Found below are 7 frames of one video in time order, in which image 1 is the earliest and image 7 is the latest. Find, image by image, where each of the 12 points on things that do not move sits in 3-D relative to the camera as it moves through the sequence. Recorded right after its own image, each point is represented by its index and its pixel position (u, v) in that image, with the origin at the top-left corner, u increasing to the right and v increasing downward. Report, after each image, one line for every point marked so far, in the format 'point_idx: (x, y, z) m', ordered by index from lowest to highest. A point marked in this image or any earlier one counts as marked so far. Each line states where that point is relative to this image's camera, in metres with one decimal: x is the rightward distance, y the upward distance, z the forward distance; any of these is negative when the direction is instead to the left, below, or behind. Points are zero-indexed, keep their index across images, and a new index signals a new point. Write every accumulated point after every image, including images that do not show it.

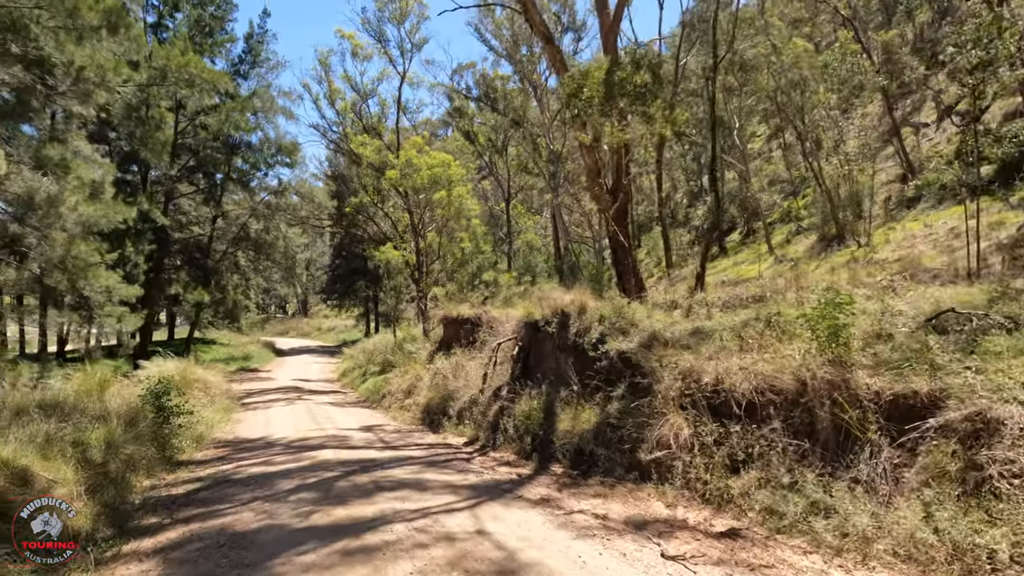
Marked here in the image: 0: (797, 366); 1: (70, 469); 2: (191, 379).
0: (+2.3, -0.6, +4.3) m
1: (-3.9, -1.6, +4.7) m
2: (-7.1, -2.0, +11.9) m
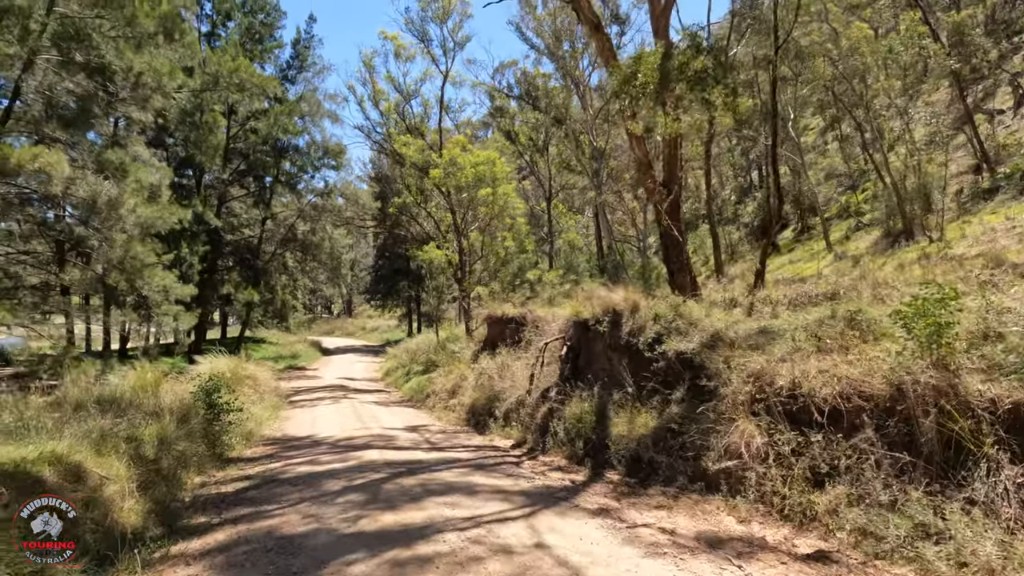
0: (+2.7, -0.6, +3.9) m
1: (-3.4, -1.6, +4.7) m
2: (-6.1, -2.0, +12.1) m
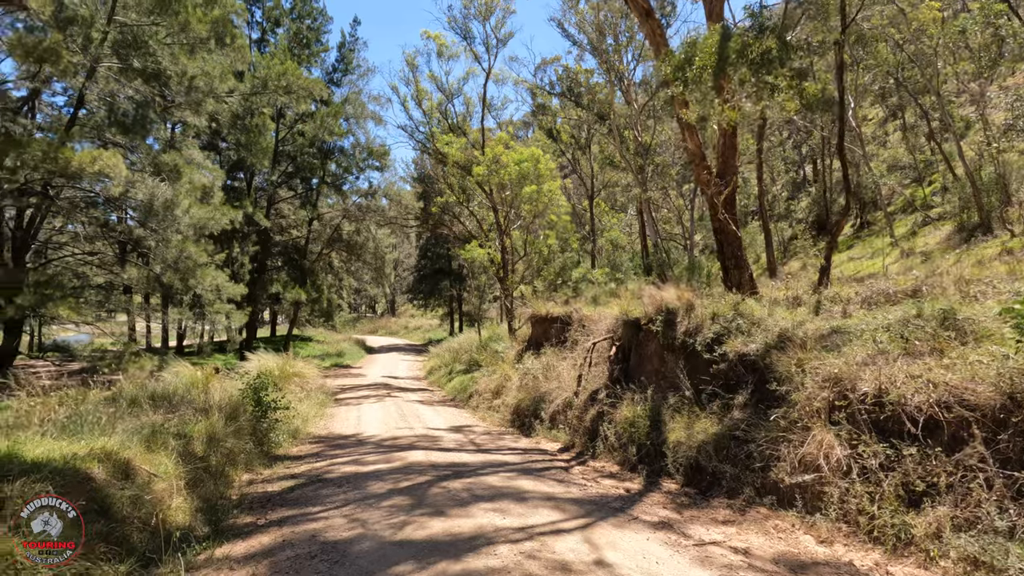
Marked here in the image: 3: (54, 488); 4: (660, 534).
0: (+3.1, -0.6, +3.4) m
1: (-3.0, -1.5, +4.7) m
2: (-5.1, -2.0, +12.2) m
3: (-2.8, -1.2, +3.2) m
4: (+1.0, -1.7, +3.8) m
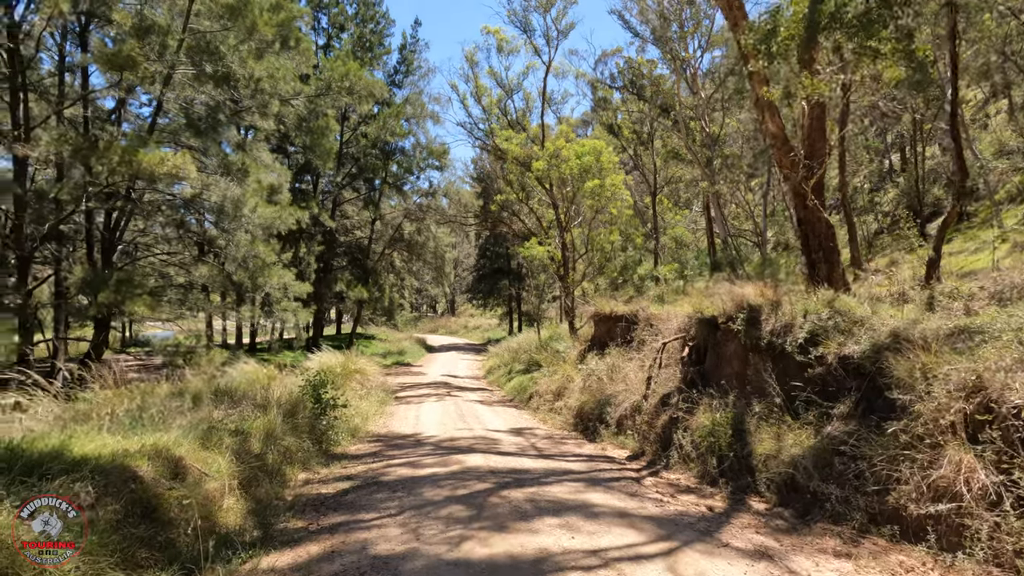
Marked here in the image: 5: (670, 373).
0: (+3.5, -0.5, +2.6) m
1: (-2.4, -1.5, +4.6) m
2: (-3.7, -1.9, +12.3) m
3: (-2.4, -1.2, +3.1) m
4: (+1.5, -1.7, +3.2) m
5: (+2.2, -1.2, +7.5) m
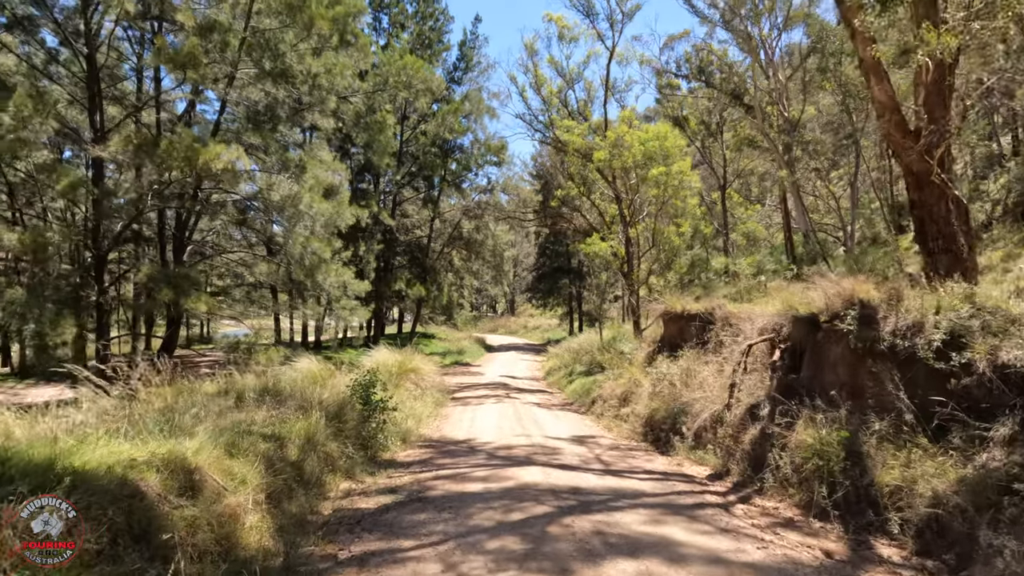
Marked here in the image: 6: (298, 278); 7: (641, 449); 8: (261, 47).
0: (+3.7, -0.4, +1.5) m
1: (-1.9, -1.4, +4.1) m
2: (-2.4, -1.8, +11.9) m
3: (-2.1, -1.1, +2.6) m
4: (+1.8, -1.6, +2.3) m
5: (+3.0, -1.1, +6.5) m
6: (-5.6, +0.3, +14.0) m
7: (+1.8, -2.2, +7.4) m
8: (-5.7, +5.4, +12.2) m
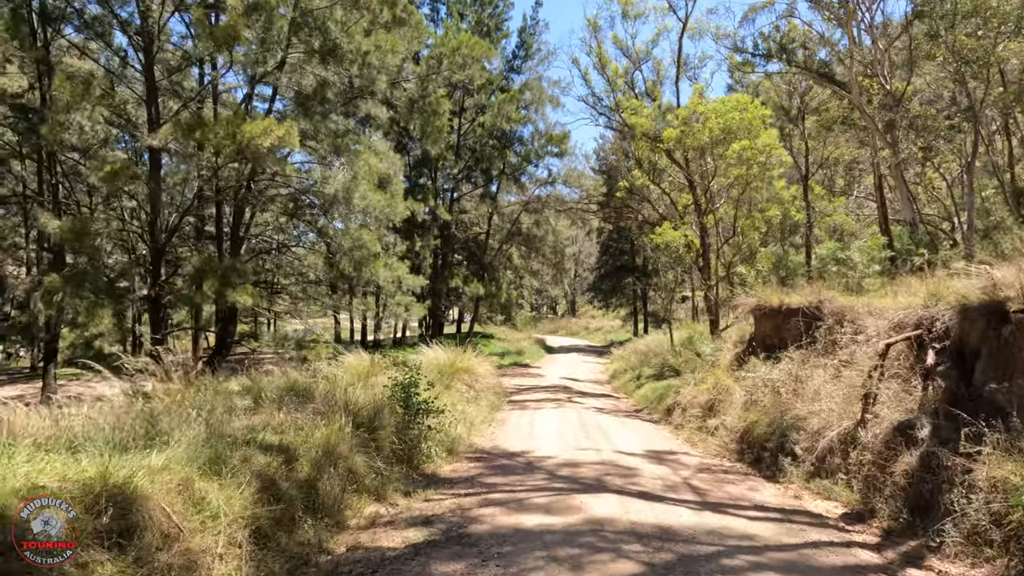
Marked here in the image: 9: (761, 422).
0: (+3.8, -0.2, -0.1) m
1: (-1.5, -1.2, +3.1) m
2: (-1.1, -1.7, +10.9) m
3: (-1.9, -0.9, +1.7) m
4: (+1.9, -1.4, +0.9) m
5: (+3.6, -0.9, +4.9) m
6: (-4.1, +0.4, +13.3) m
7: (+2.5, -2.0, +5.9) m
8: (-4.3, +5.6, +11.6) m
9: (+3.0, -1.6, +6.5) m
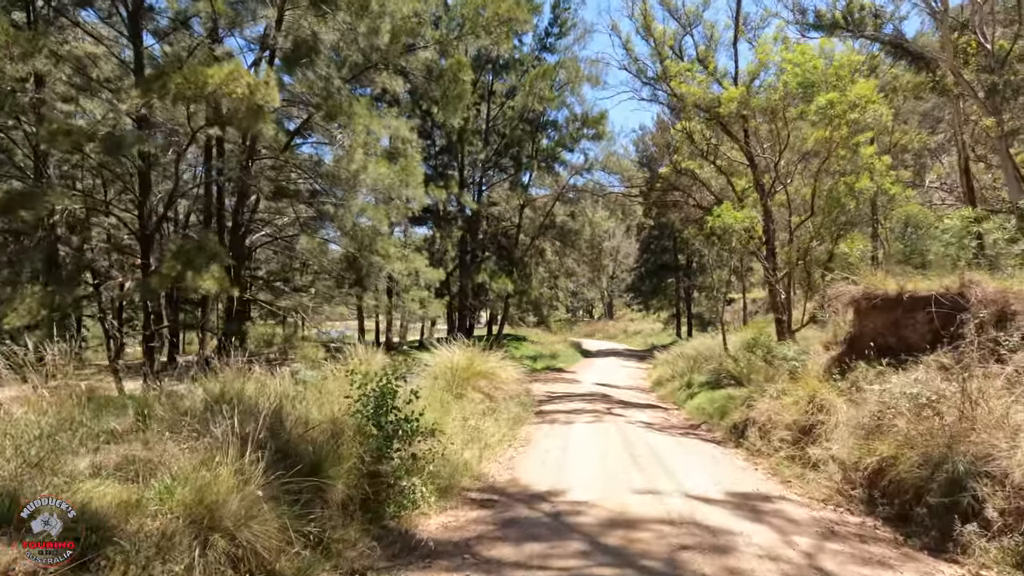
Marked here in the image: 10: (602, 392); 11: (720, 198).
0: (+3.5, +0.1, -2.3) m
1: (-1.6, -0.9, +1.3) m
2: (-0.6, -1.5, +9.0) m
3: (-2.0, -0.6, -0.1) m
4: (+1.7, -1.1, -1.2) m
5: (+3.7, -0.7, +2.8) m
6: (-3.4, +0.6, +11.7) m
7: (+2.7, -1.8, +3.8) m
8: (-3.8, +5.8, +9.9) m
9: (+3.2, -1.4, +4.4) m
10: (+2.3, -2.7, +13.7) m
11: (+6.0, +2.6, +15.6) m
